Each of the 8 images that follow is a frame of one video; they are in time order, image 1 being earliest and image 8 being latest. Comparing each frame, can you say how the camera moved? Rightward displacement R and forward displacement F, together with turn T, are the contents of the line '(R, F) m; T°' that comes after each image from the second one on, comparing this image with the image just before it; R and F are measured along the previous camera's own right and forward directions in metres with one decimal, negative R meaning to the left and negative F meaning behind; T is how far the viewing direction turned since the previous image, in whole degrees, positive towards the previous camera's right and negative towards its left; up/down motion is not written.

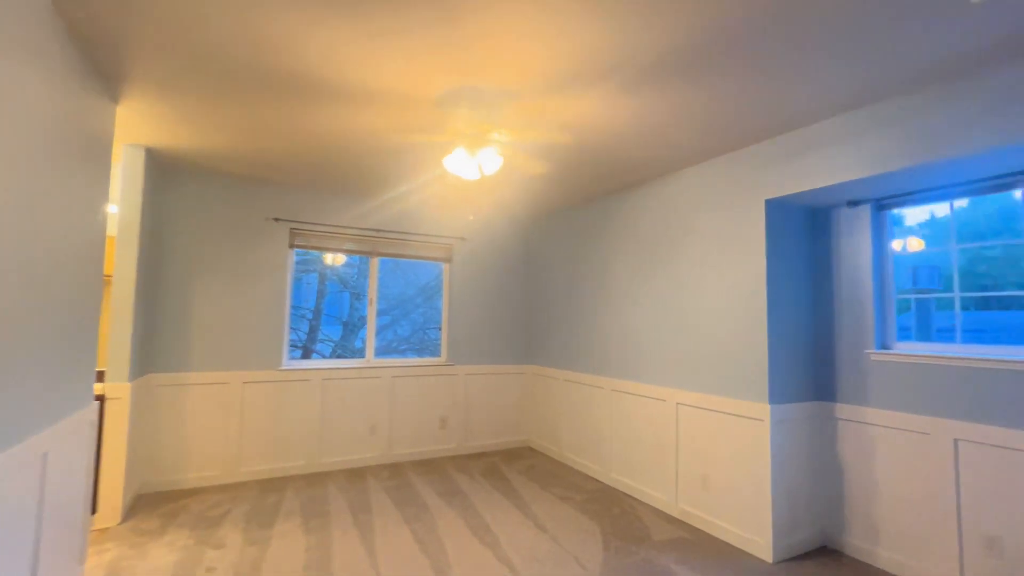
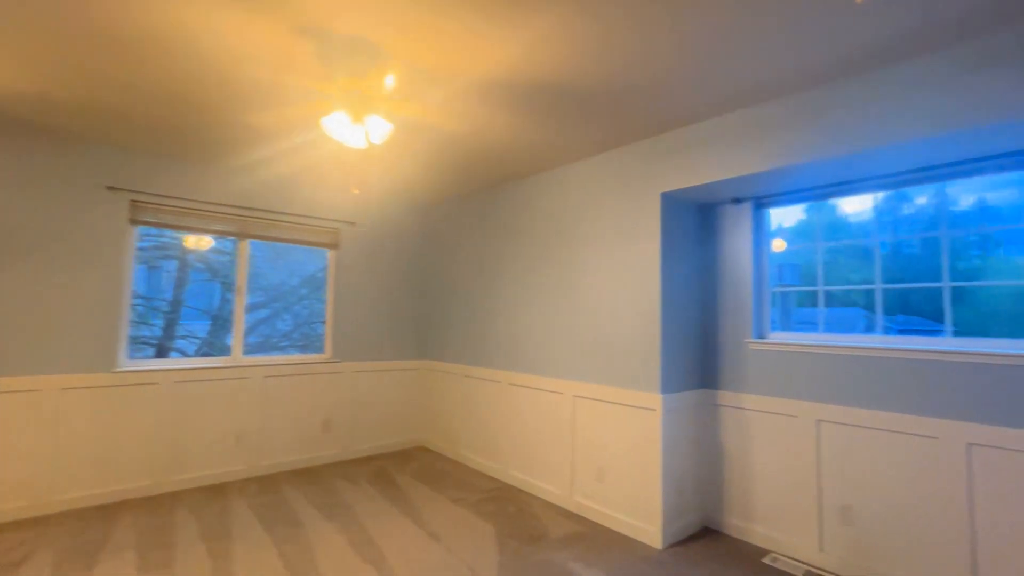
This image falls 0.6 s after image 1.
(0.0, +0.2) m; +12°
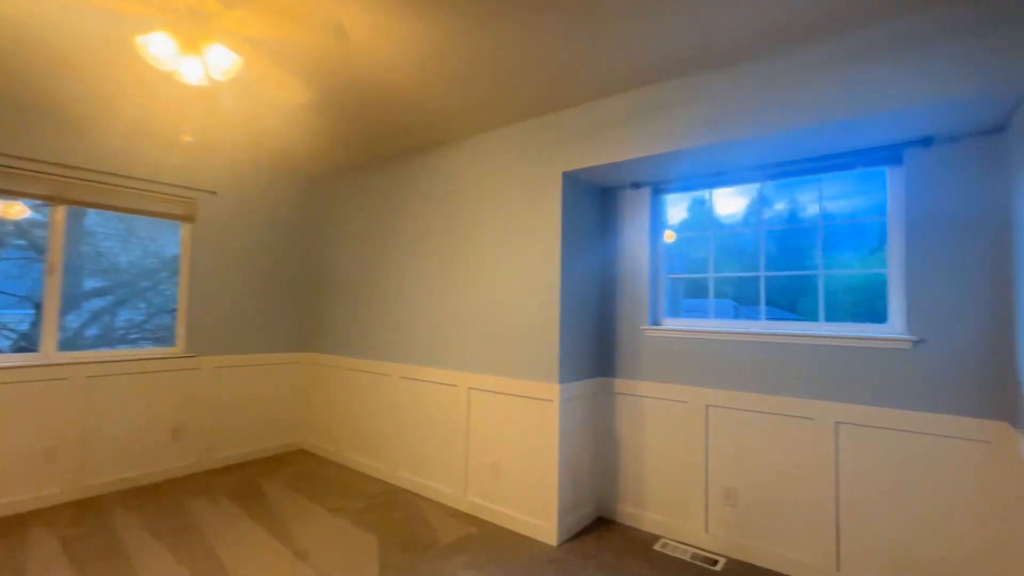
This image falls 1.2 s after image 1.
(+0.1, +0.3) m; +12°
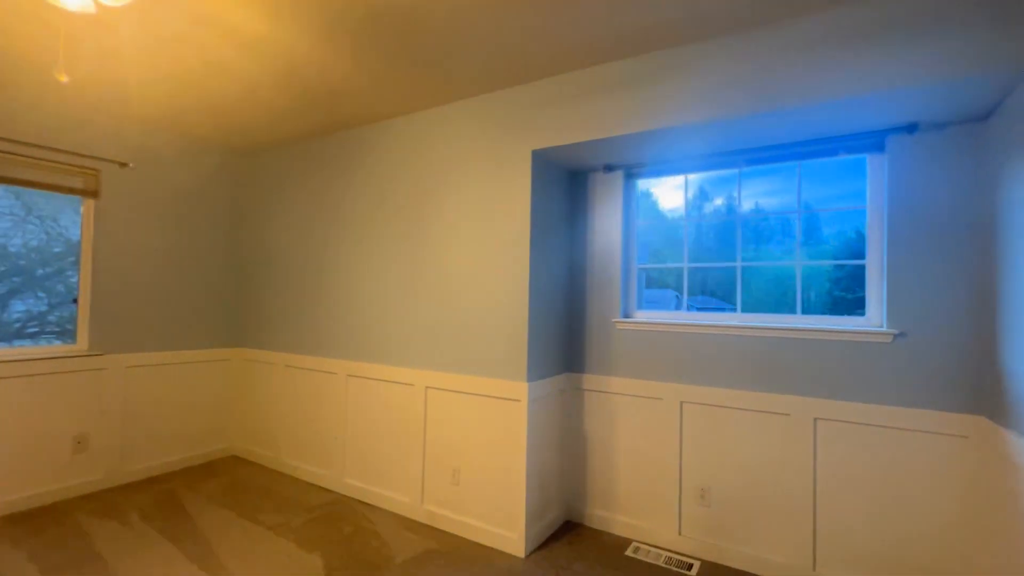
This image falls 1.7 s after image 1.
(-0.1, +0.3) m; +6°
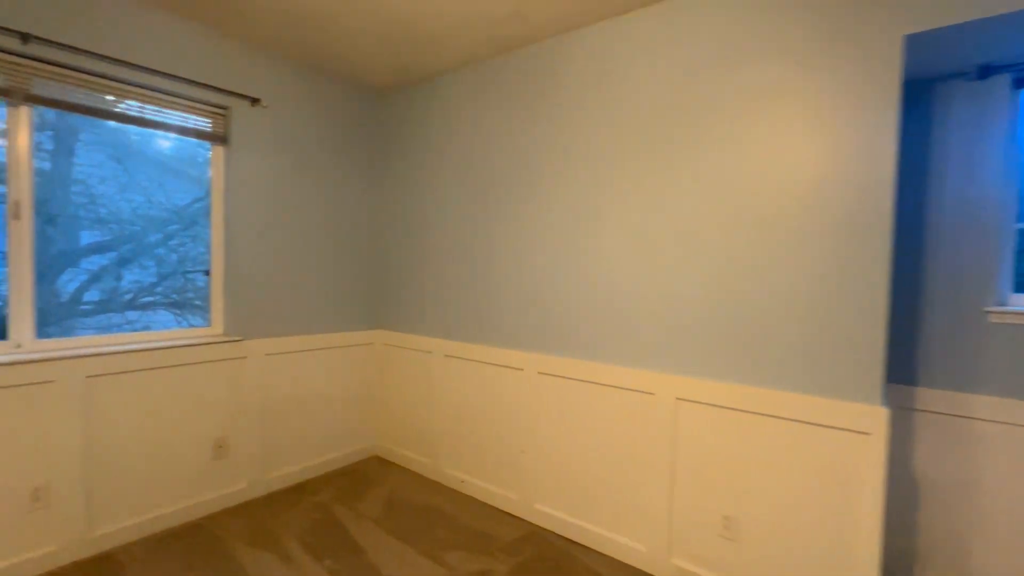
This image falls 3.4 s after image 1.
(-1.1, +0.8) m; -6°
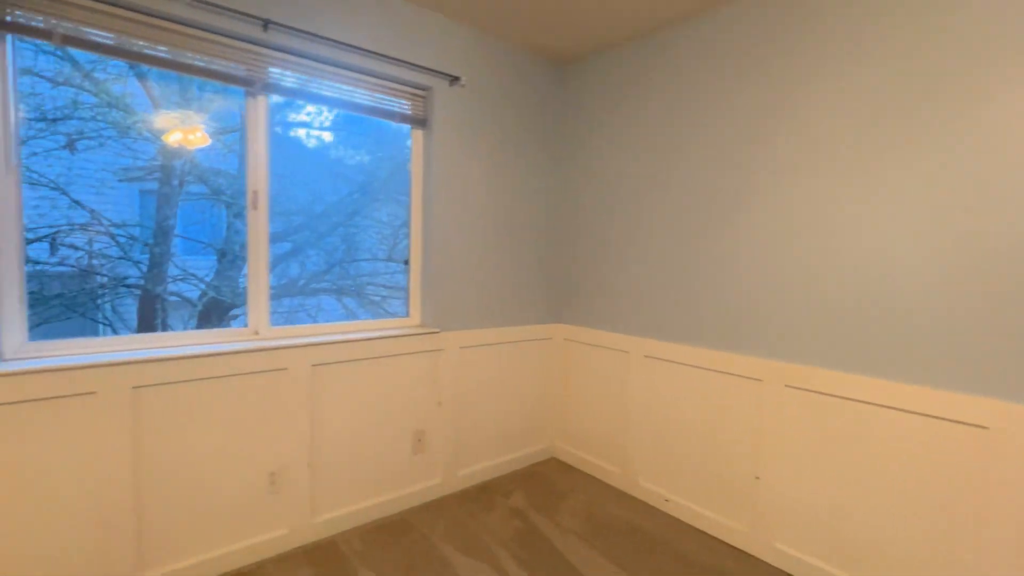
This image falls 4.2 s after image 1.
(-0.6, +0.3) m; -13°
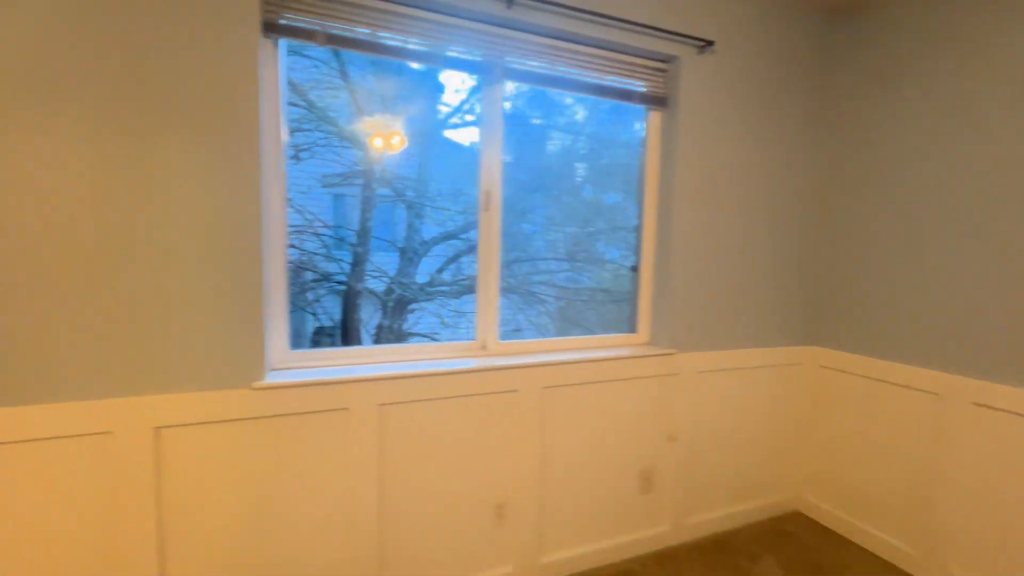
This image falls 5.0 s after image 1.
(-0.5, +0.3) m; -17°
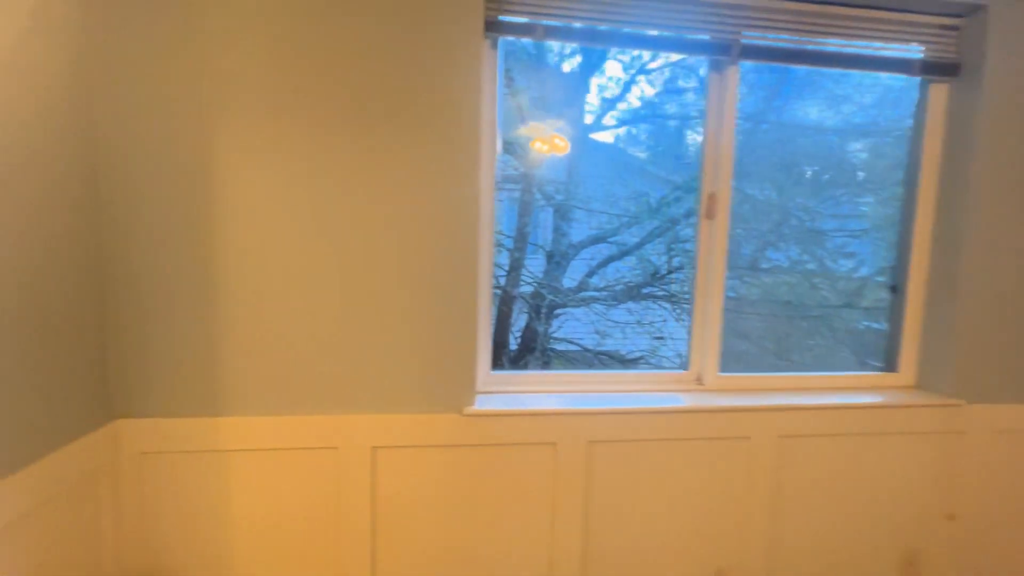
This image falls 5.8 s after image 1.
(-0.3, +0.2) m; -16°
